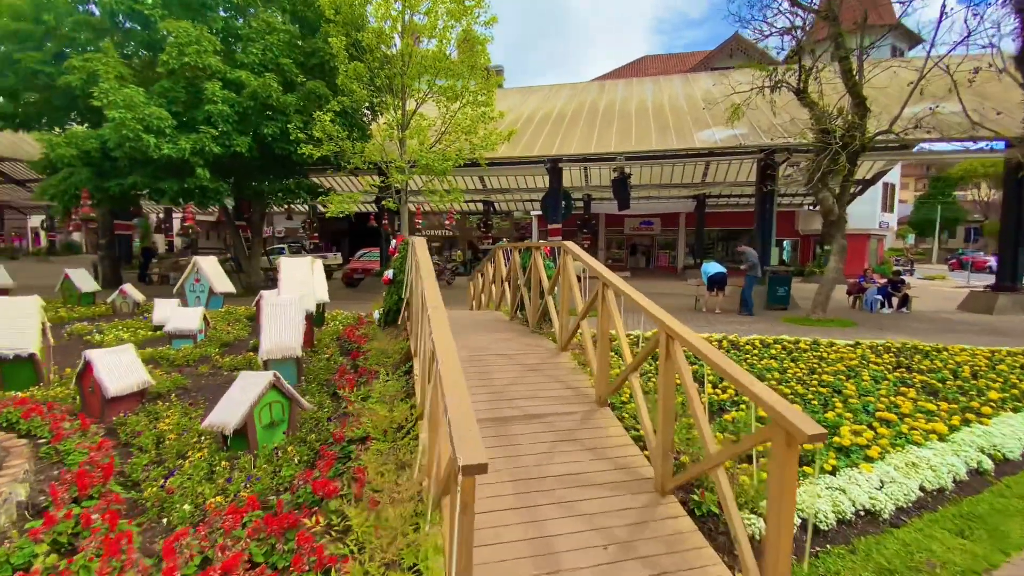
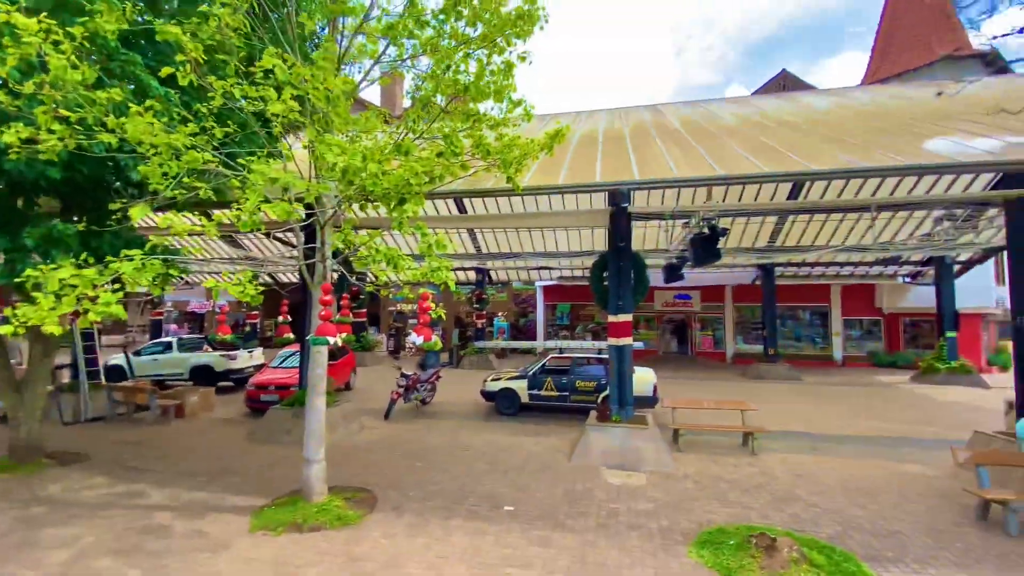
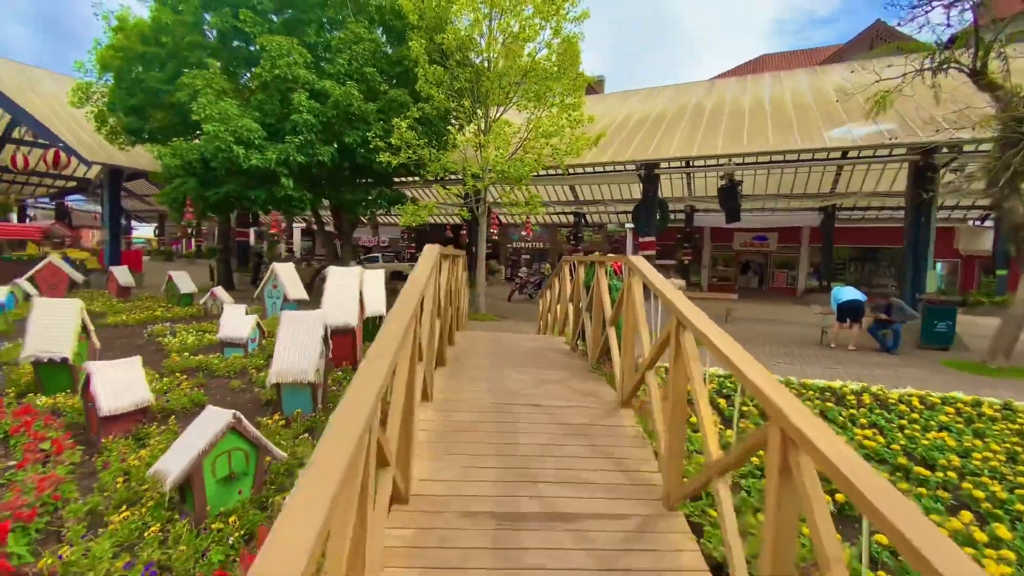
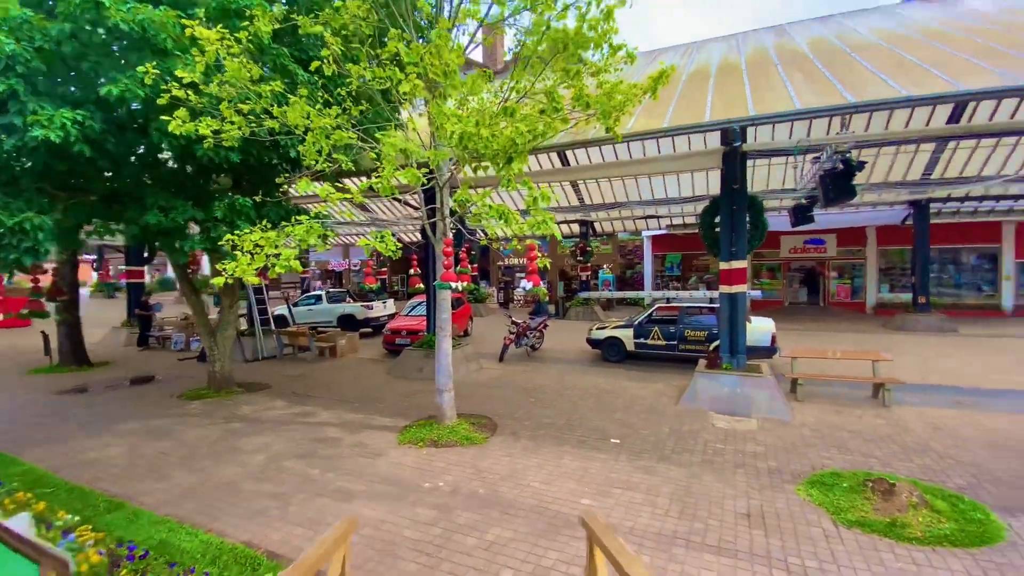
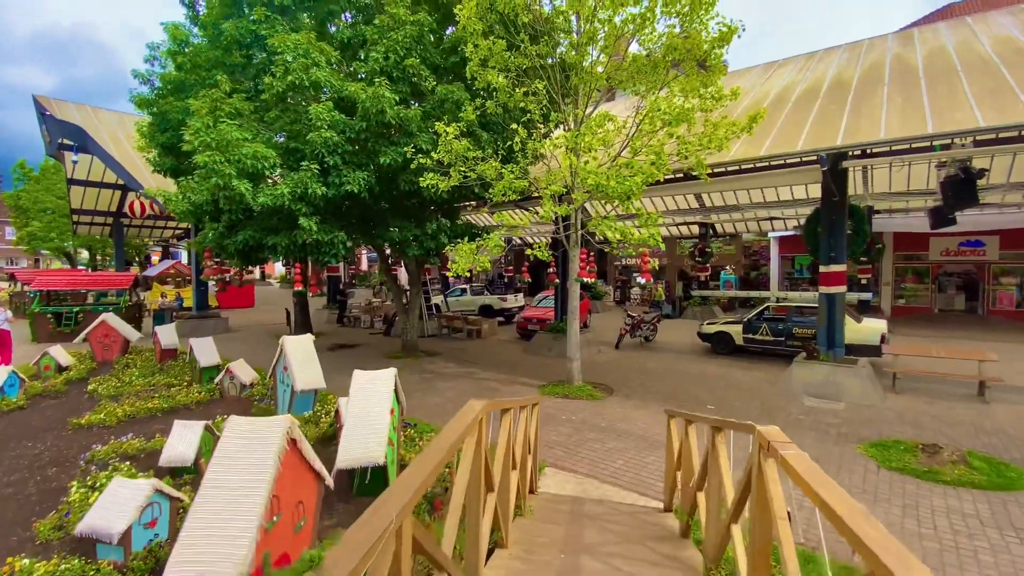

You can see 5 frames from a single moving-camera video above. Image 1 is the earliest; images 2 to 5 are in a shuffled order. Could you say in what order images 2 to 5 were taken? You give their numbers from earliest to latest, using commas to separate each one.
3, 5, 4, 2
